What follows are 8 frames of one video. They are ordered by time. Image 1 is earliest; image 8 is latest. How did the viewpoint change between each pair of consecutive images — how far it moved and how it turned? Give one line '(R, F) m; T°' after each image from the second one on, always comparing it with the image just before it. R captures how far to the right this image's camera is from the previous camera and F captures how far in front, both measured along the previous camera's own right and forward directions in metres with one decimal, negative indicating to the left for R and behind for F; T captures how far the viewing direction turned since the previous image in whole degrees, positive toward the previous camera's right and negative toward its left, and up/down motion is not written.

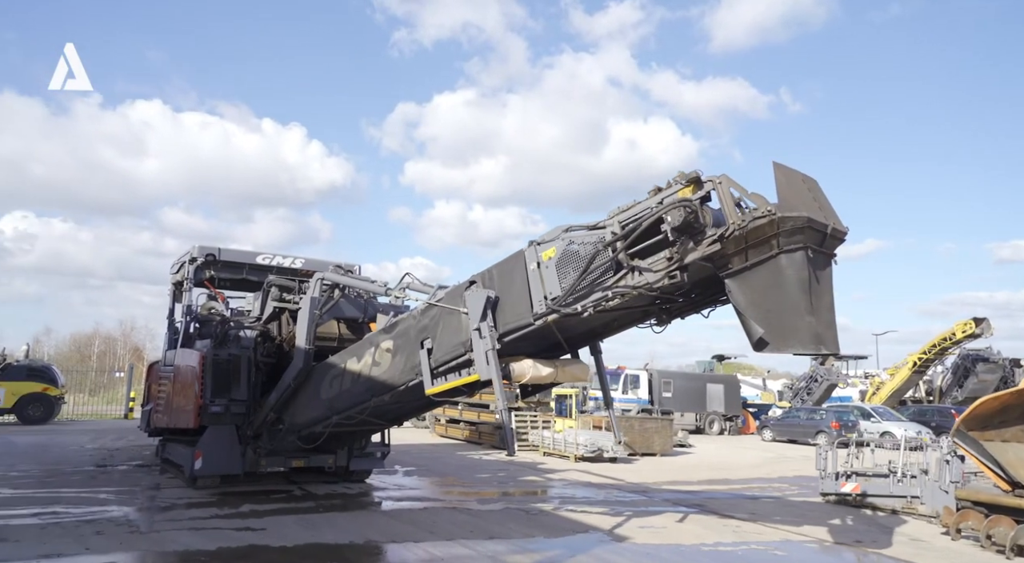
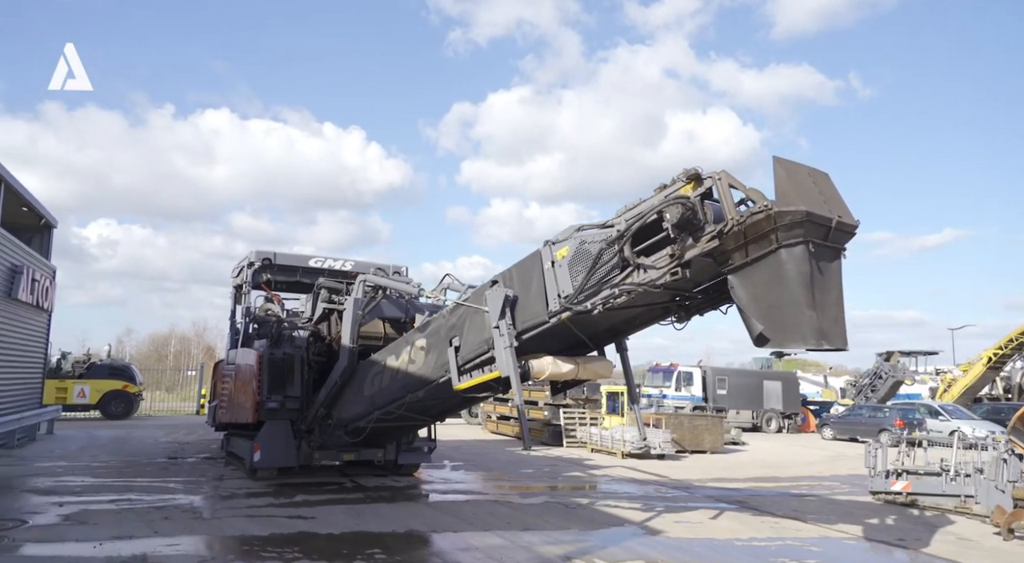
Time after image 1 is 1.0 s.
(+0.3, -0.3) m; -5°
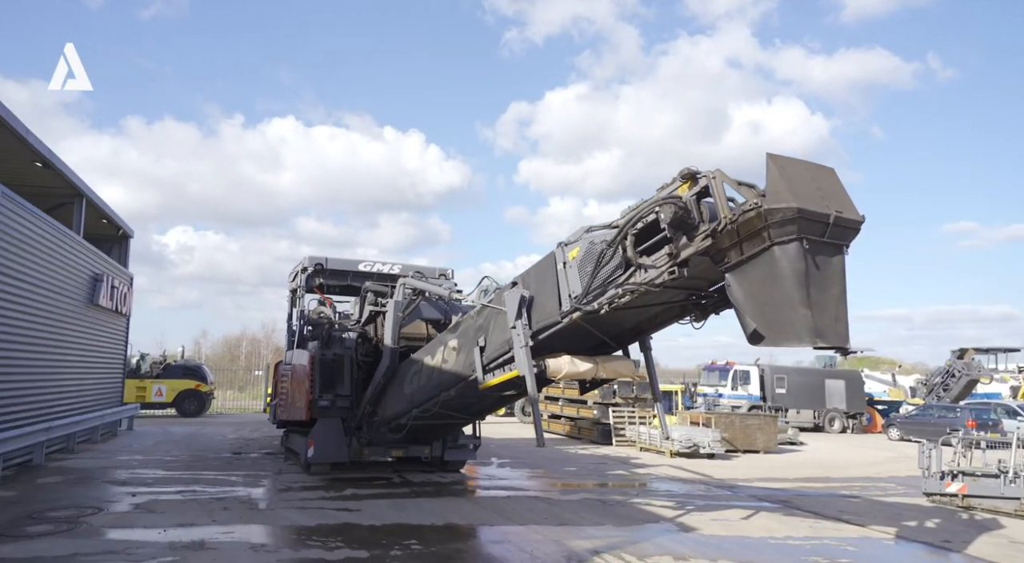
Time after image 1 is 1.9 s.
(+0.4, -0.3) m; -5°
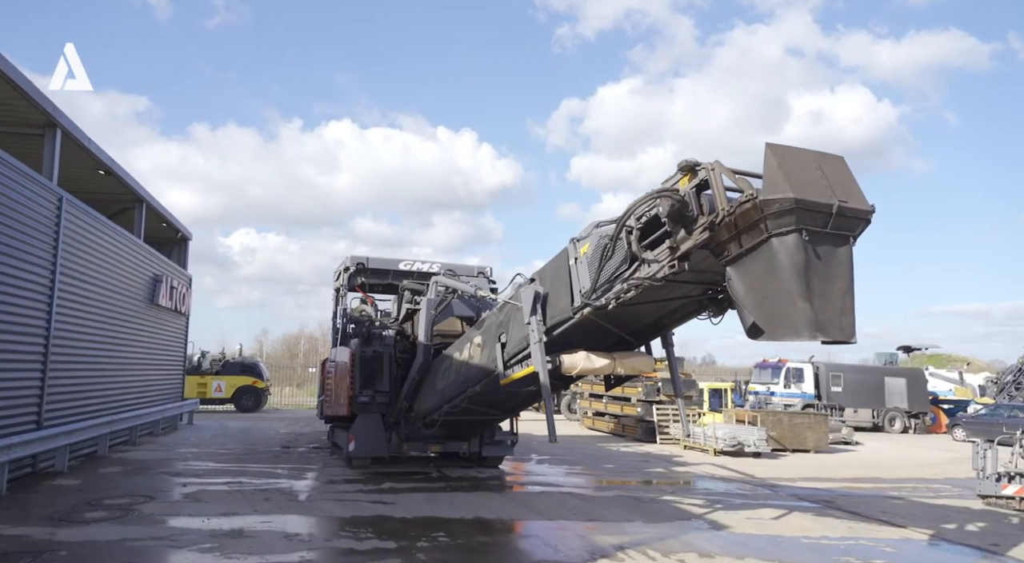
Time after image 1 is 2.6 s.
(+0.3, -0.1) m; -5°
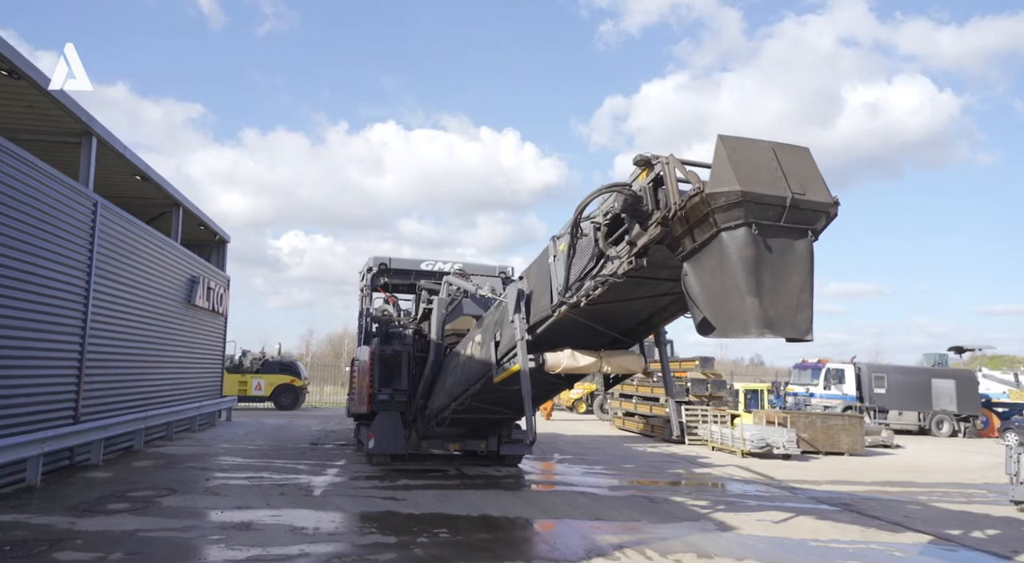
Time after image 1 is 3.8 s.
(+0.5, 0.0) m; -4°
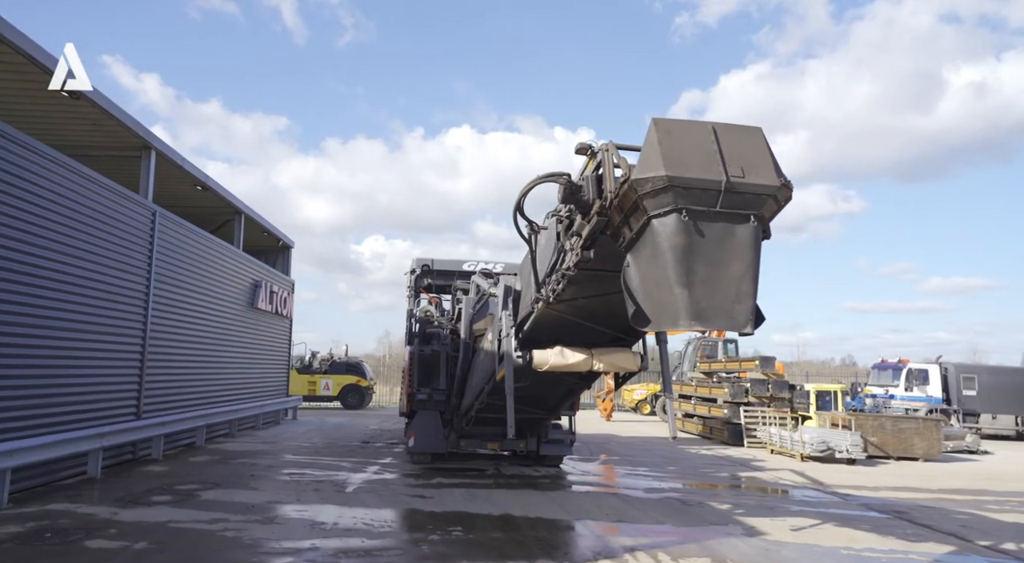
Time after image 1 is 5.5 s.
(+0.8, +0.1) m; -7°
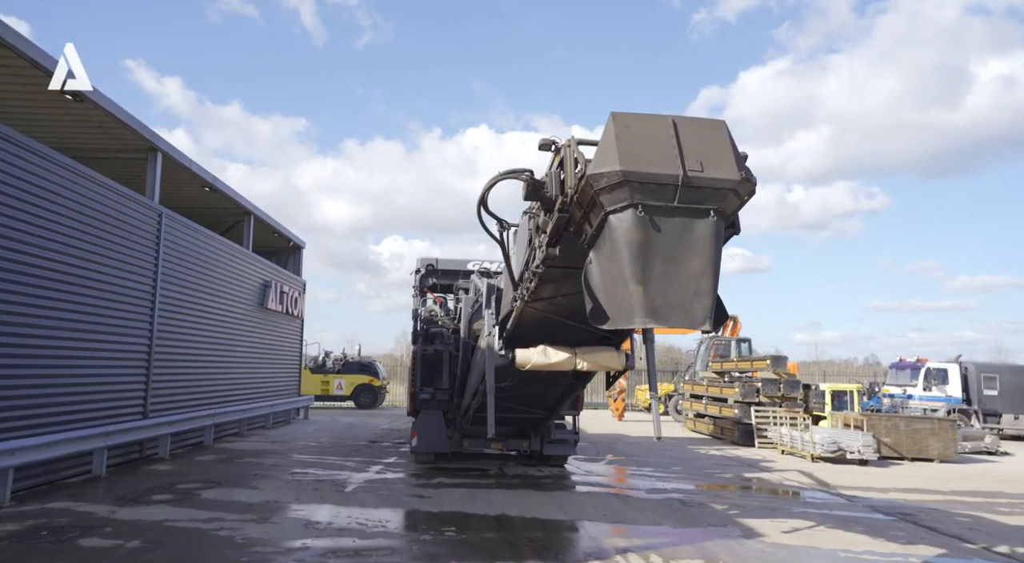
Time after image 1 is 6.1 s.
(+0.3, +0.1) m; -2°
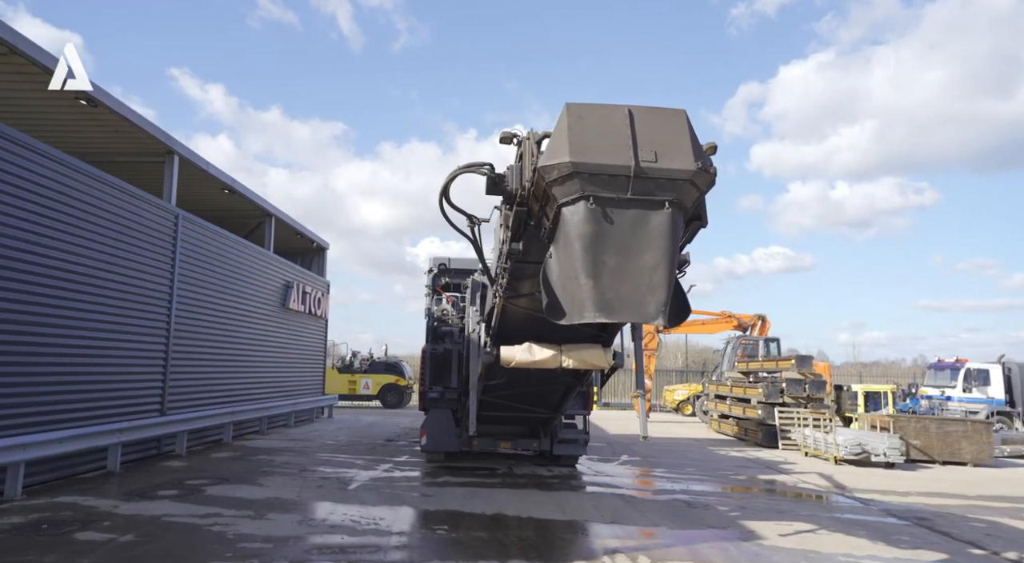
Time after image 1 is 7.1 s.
(+0.5, +0.1) m; -3°
